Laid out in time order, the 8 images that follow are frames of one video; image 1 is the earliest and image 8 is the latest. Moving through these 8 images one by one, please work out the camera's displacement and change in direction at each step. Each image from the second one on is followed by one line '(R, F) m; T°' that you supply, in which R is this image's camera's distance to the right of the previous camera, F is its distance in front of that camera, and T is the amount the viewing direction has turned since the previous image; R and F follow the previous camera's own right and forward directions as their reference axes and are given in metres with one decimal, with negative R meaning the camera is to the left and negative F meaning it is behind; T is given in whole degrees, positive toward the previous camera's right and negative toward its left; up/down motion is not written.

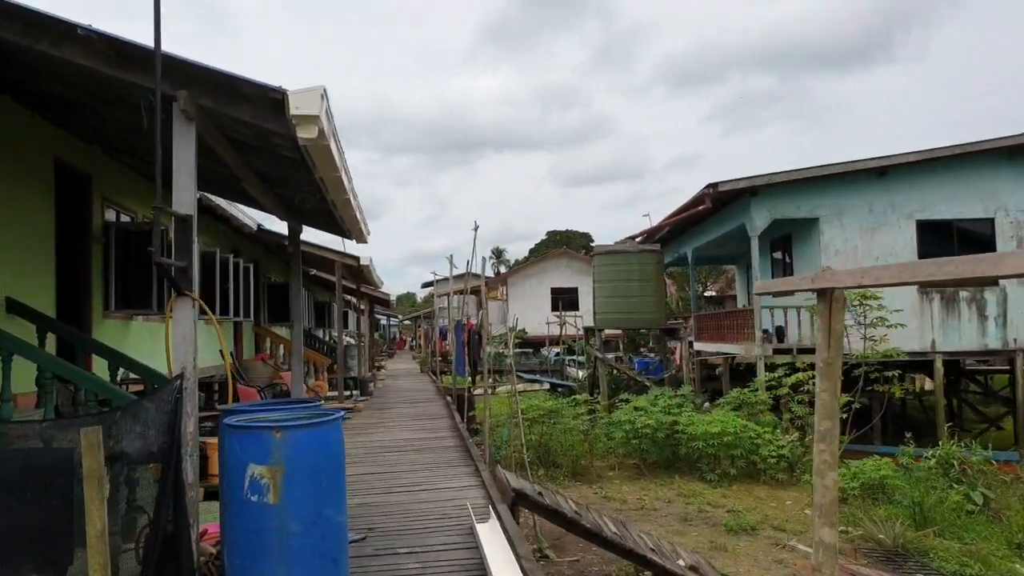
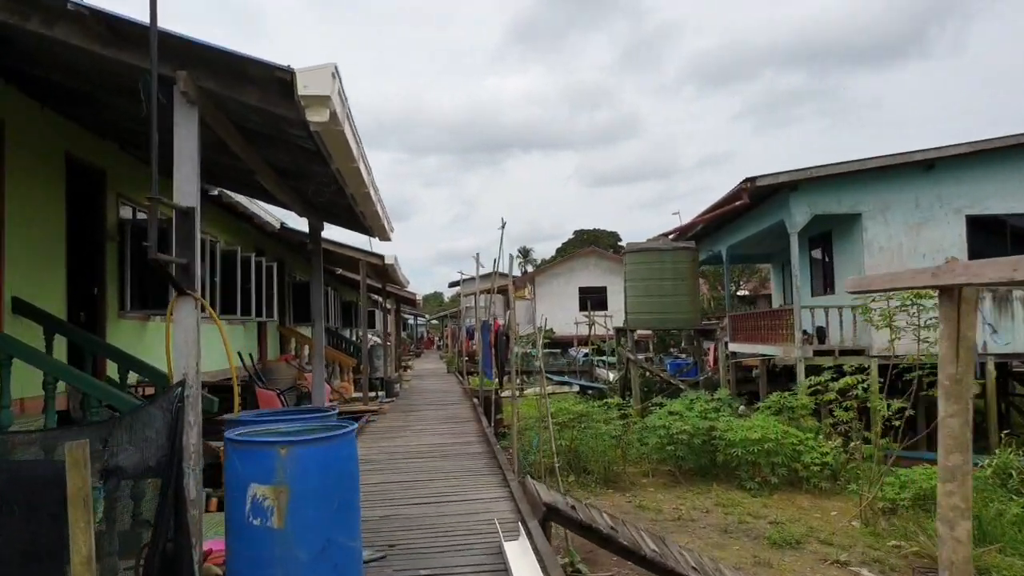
(0.0, +0.3) m; -2°
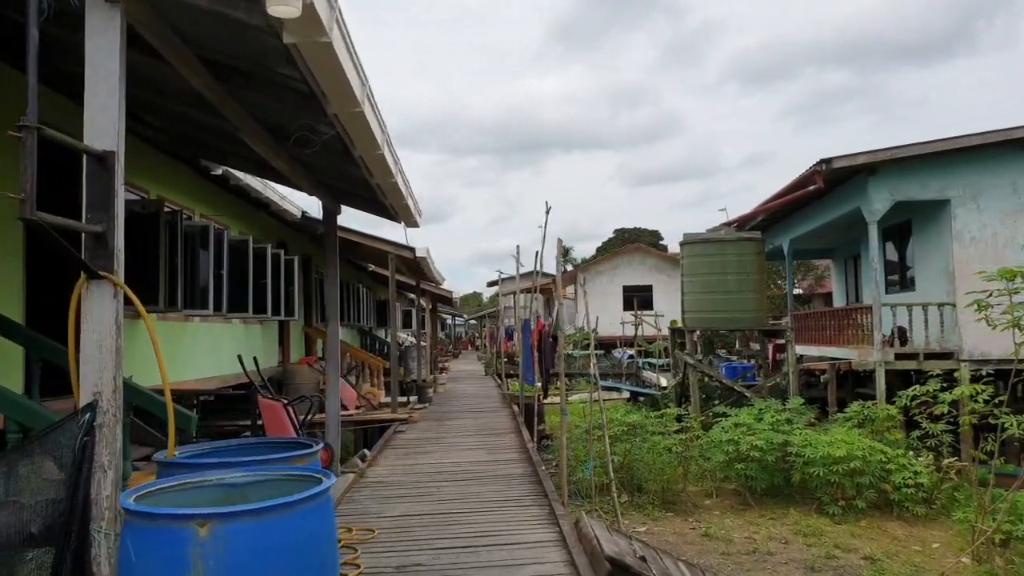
(0.0, +1.0) m; -2°
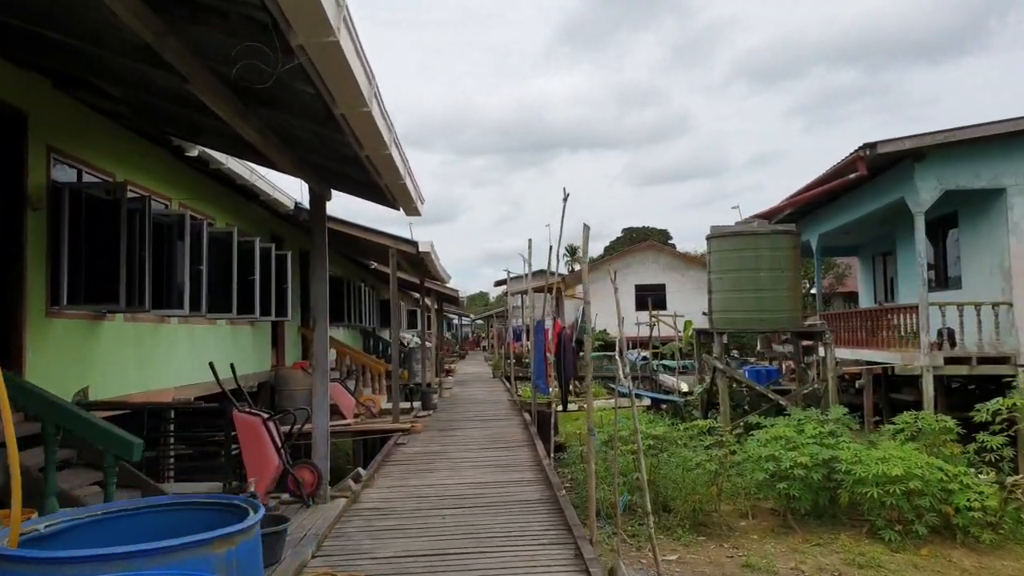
(0.0, +0.8) m; 0°
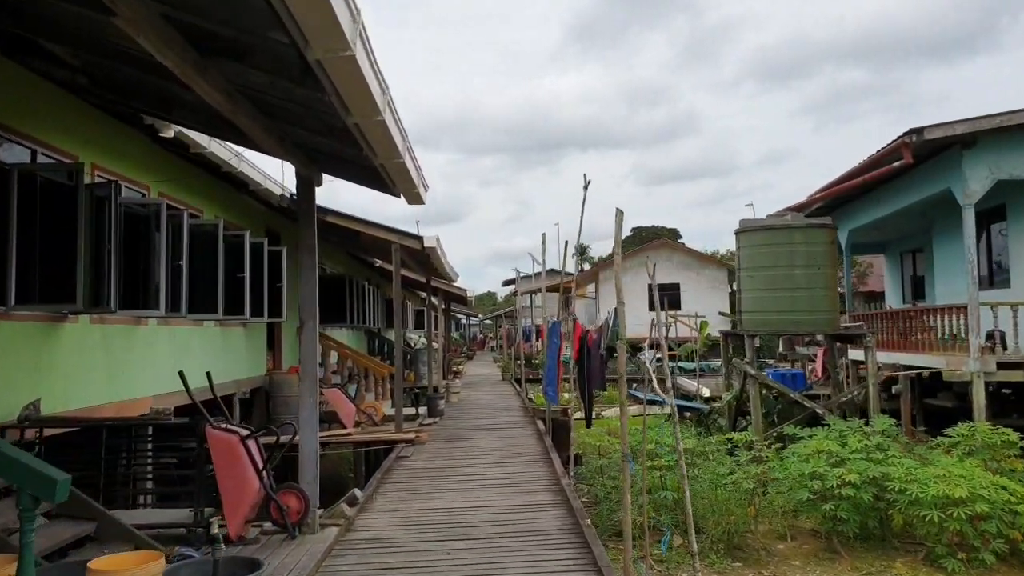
(0.0, +0.7) m; 0°
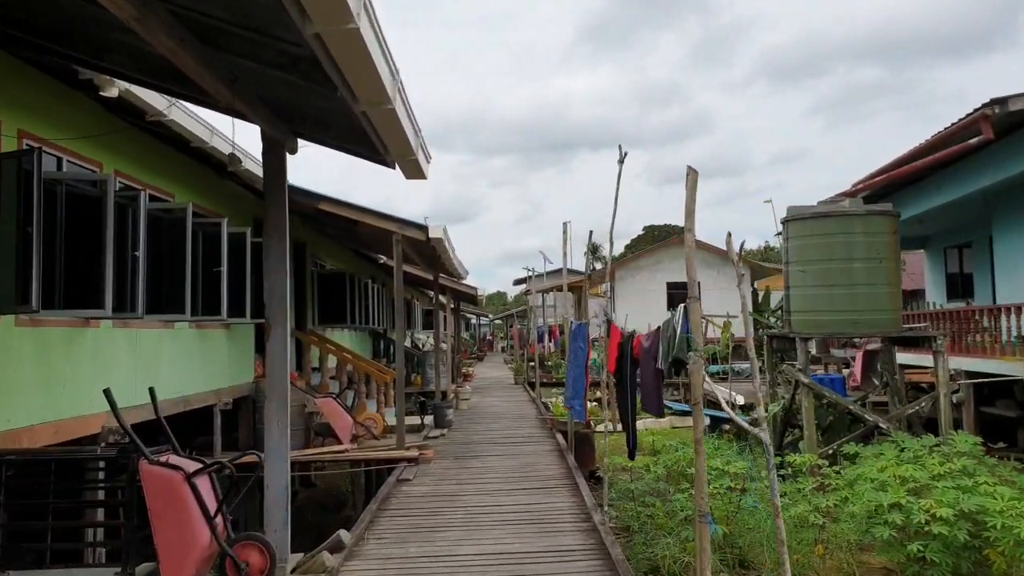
(-0.1, +1.0) m; -1°
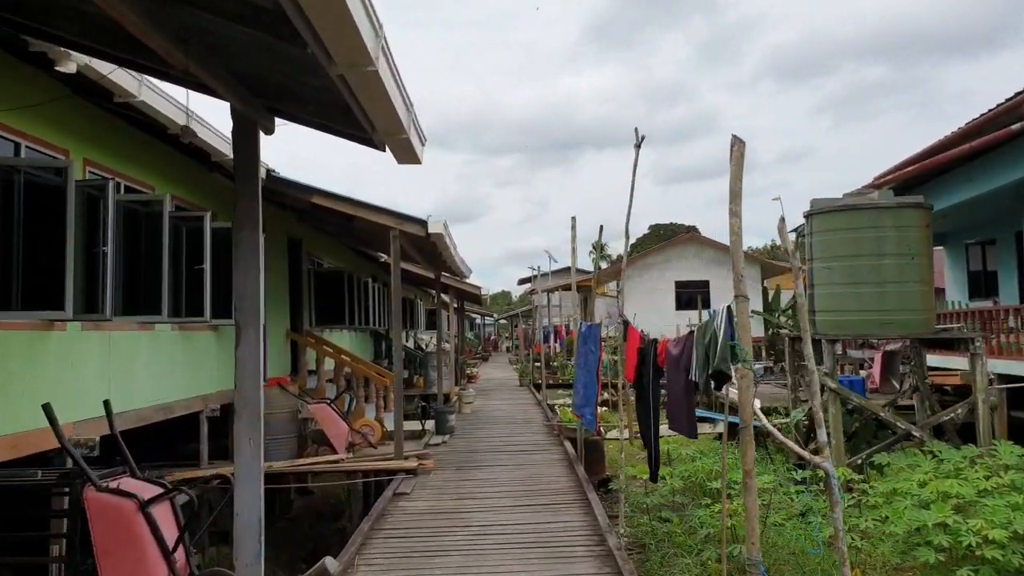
(0.0, +0.4) m; 0°
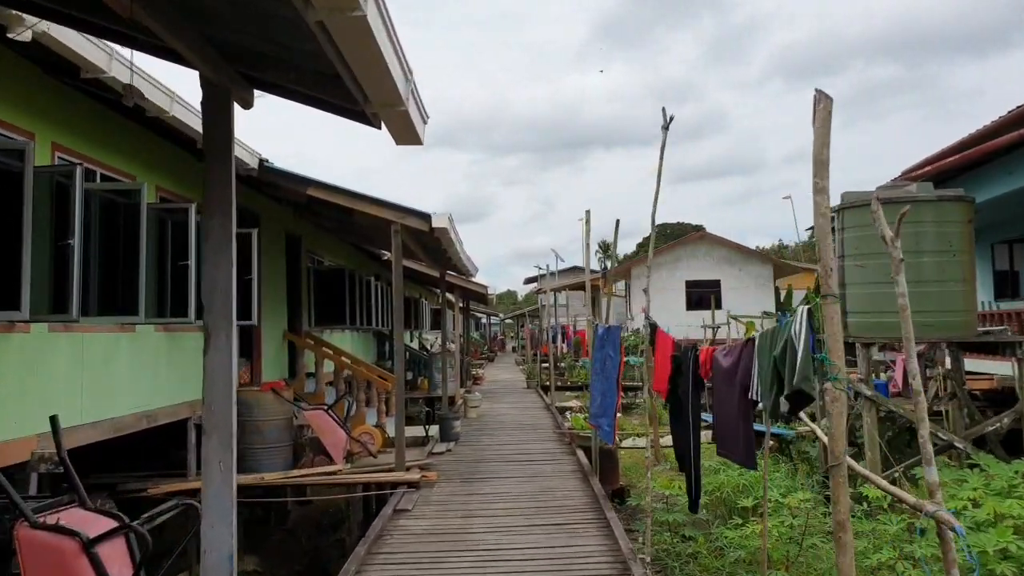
(0.0, +0.5) m; 0°
